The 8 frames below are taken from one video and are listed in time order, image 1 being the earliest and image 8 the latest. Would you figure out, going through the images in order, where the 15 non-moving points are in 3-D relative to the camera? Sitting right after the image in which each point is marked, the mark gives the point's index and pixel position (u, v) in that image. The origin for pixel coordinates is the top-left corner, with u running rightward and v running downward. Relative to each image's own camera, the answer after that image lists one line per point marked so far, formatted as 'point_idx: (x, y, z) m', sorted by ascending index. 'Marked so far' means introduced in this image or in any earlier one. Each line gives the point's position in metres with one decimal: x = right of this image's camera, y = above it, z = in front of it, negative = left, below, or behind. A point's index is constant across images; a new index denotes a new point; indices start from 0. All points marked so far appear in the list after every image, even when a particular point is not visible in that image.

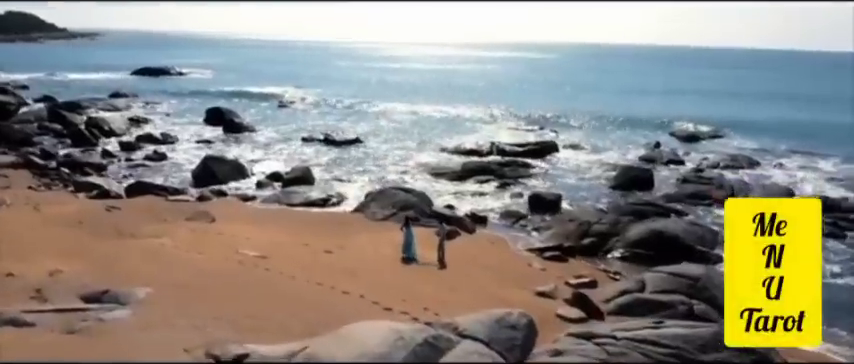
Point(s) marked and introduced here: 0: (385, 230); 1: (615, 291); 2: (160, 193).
0: (-1.0, -1.2, +16.0) m
1: (+3.5, -2.0, +12.4) m
2: (-7.6, -0.4, +18.9) m
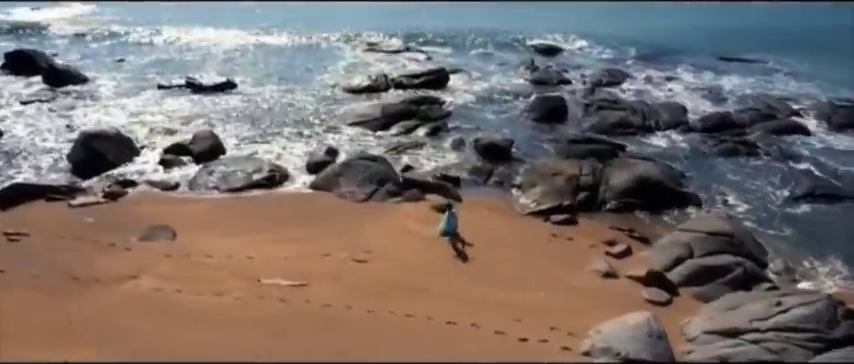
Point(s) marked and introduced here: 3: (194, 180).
0: (-1.0, -0.7, +14.1) m
1: (+4.5, -1.4, +12.4) m
2: (-8.2, -0.4, +14.6) m
3: (-5.7, +0.1, +16.1) m
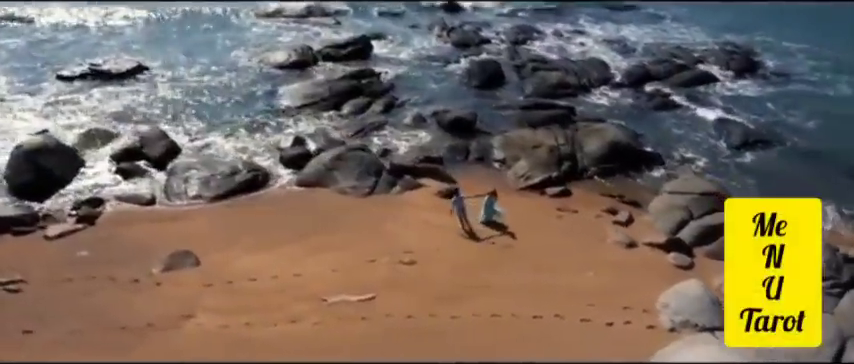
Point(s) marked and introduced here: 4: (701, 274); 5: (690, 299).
0: (-0.7, -0.5, +14.0) m
1: (+5.1, -0.8, +13.6) m
2: (-7.9, -1.0, +13.0) m
3: (-5.9, -0.1, +14.9) m
4: (+5.0, -1.7, +12.0) m
5: (+4.1, -1.9, +10.4) m
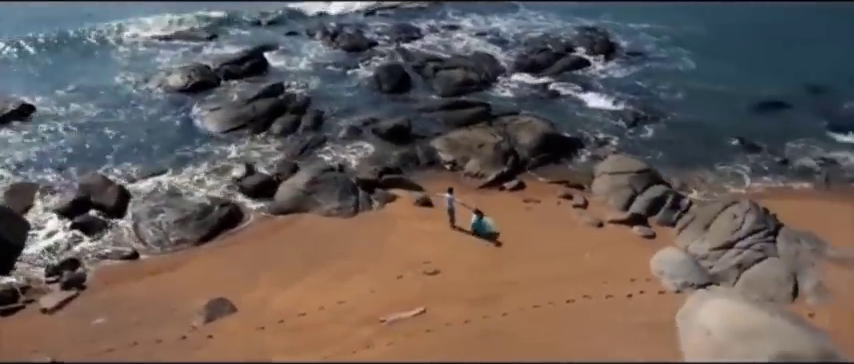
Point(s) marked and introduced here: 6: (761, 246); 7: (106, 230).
0: (-1.0, -0.9, +14.8) m
1: (+4.7, -0.4, +15.9) m
2: (-7.5, -2.3, +12.0) m
3: (-6.2, -1.2, +14.3) m
4: (+5.2, -1.3, +14.4) m
5: (+4.8, -1.7, +12.6) m
6: (+6.7, -1.3, +13.2) m
7: (-7.1, -1.0, +14.7) m
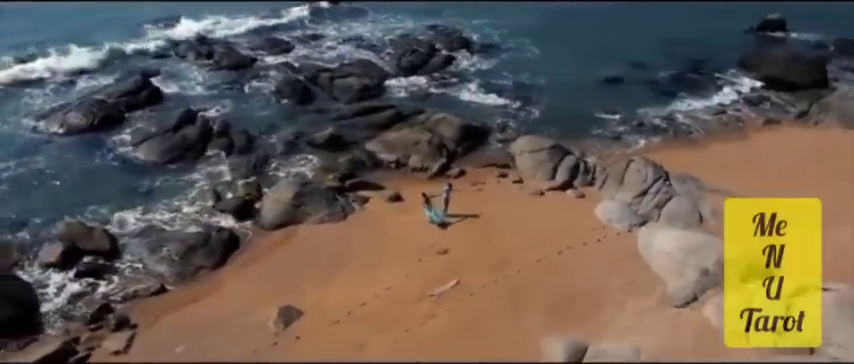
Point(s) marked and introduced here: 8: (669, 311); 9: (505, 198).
0: (-1.4, -1.0, +17.0) m
1: (+3.6, +0.4, +19.6) m
2: (-6.5, -3.3, +12.4) m
3: (-6.1, -2.0, +15.0) m
4: (+4.6, -0.4, +18.4) m
5: (+4.8, -0.8, +16.6) m
6: (+6.4, -0.2, +17.7) m
7: (-7.1, -2.0, +15.0) m
8: (+4.8, -2.5, +13.0) m
9: (+2.2, -0.4, +18.5) m
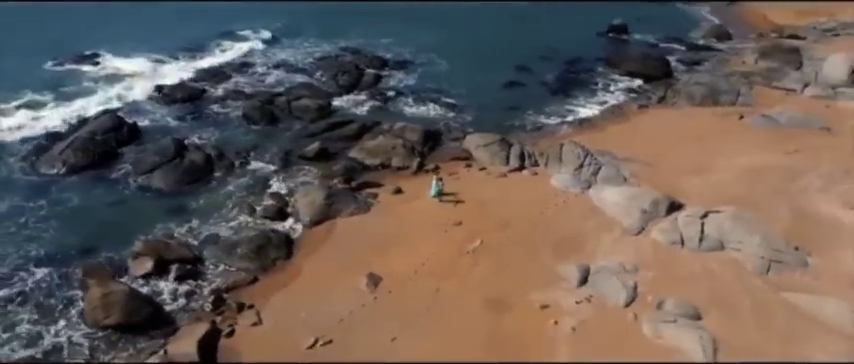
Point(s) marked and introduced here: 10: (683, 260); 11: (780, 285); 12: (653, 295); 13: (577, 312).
0: (-1.2, -0.9, +21.5) m
1: (+2.9, +0.9, +25.3) m
2: (-4.8, -3.6, +15.9) m
3: (-5.2, -2.4, +18.5) m
4: (+4.2, +0.3, +24.3) m
5: (+4.9, 0.0, +22.5) m
6: (+6.1, +0.7, +24.0) m
7: (-6.2, -2.5, +18.3) m
8: (+5.9, -1.6, +19.1) m
9: (+1.9, 0.0, +23.8) m
10: (+7.0, -2.1, +18.0) m
11: (+9.3, -2.7, +17.2) m
12: (+5.8, -2.8, +16.7) m
13: (+3.7, -3.2, +16.1) m
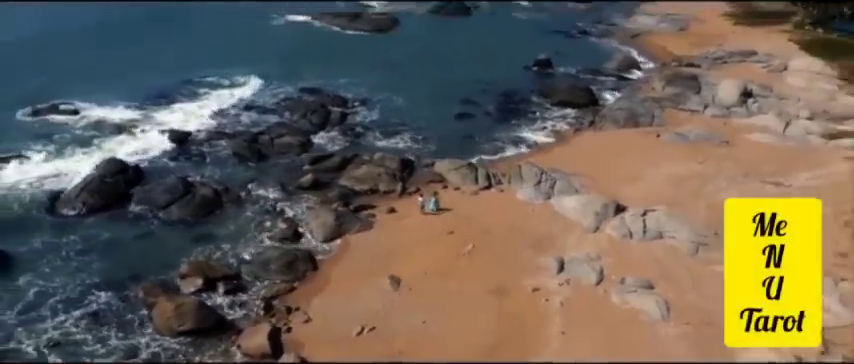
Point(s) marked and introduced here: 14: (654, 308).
0: (-1.4, -1.7, +25.5) m
1: (+2.1, +0.2, +29.8) m
2: (-4.2, -4.3, +19.3) m
3: (-4.9, -3.2, +21.9) m
4: (+3.5, -0.3, +28.9) m
5: (+4.4, -0.6, +27.3) m
6: (+5.4, +0.2, +28.9) m
7: (-5.9, -3.4, +21.6) m
8: (+5.9, -1.9, +23.9) m
9: (+1.3, -0.7, +28.1) m
10: (+7.2, -2.3, +23.0) m
11: (+9.5, -2.7, +22.5) m
12: (+6.2, -3.0, +21.5) m
13: (+4.2, -3.5, +20.6) m
14: (+6.9, -3.8, +19.9) m
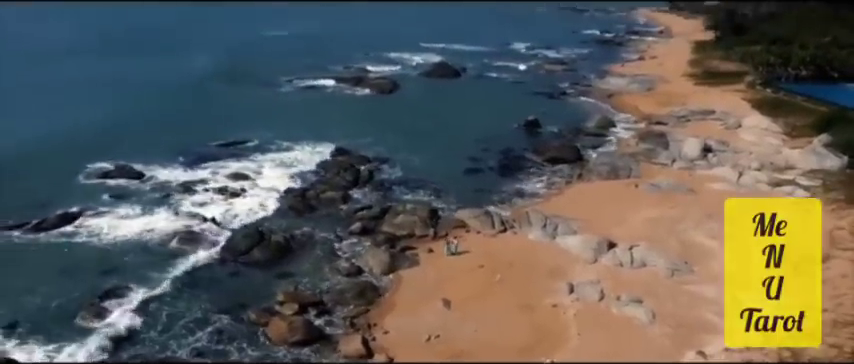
0: (+0.2, -3.9, +32.1) m
1: (+3.5, -2.3, +36.7) m
2: (-2.2, -6.1, +25.7) m
3: (-3.1, -5.2, +28.3) m
4: (+5.0, -2.7, +35.8) m
5: (+6.0, -2.8, +34.2) m
6: (+6.8, -2.2, +35.9) m
7: (-4.0, -5.4, +27.9) m
8: (+7.7, -3.9, +30.8) m
9: (+2.8, -3.1, +34.9) m
10: (+8.9, -4.2, +29.9) m
11: (+11.3, -4.5, +29.5) m
12: (+8.0, -4.8, +28.3) m
13: (+6.1, -5.2, +27.3) m
14: (+8.8, -5.4, +26.7) m
